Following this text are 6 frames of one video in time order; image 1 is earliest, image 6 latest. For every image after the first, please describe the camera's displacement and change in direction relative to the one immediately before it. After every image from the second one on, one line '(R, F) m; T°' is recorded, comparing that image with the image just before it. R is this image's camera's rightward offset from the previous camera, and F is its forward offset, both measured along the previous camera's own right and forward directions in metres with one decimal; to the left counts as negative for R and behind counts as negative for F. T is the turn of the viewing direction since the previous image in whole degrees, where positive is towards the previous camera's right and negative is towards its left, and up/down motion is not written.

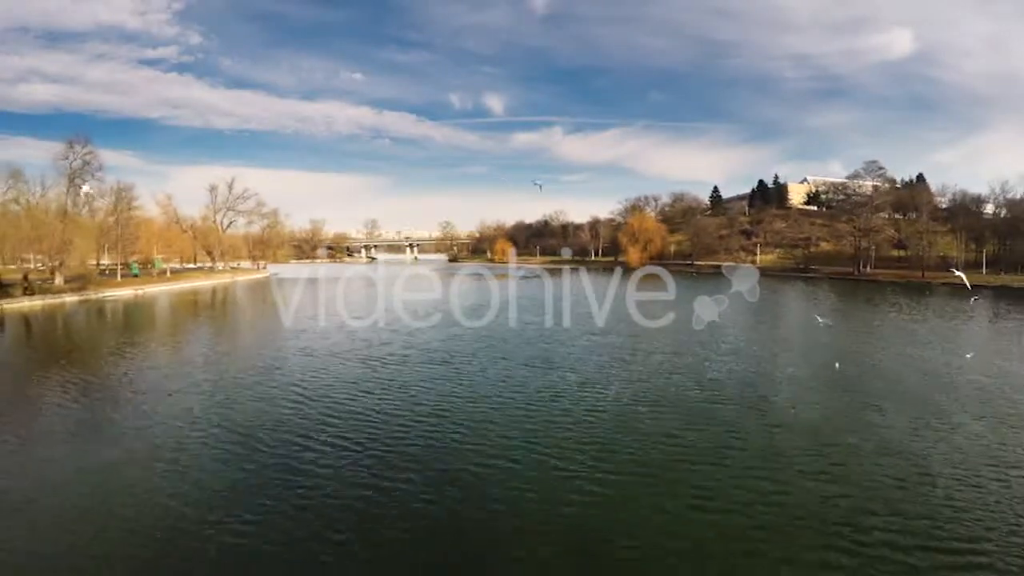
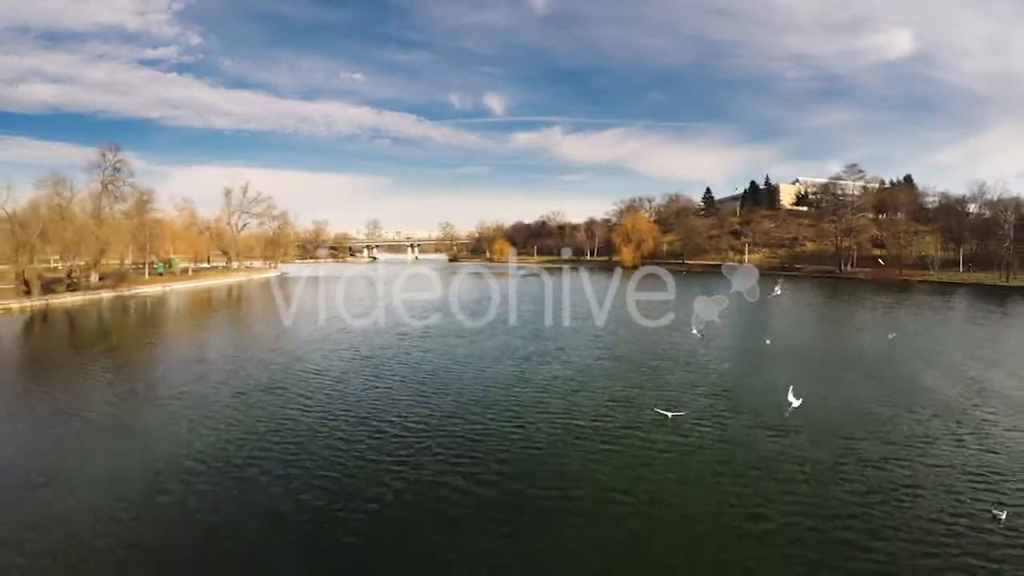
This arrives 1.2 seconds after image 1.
(+0.3, -3.0) m; 0°
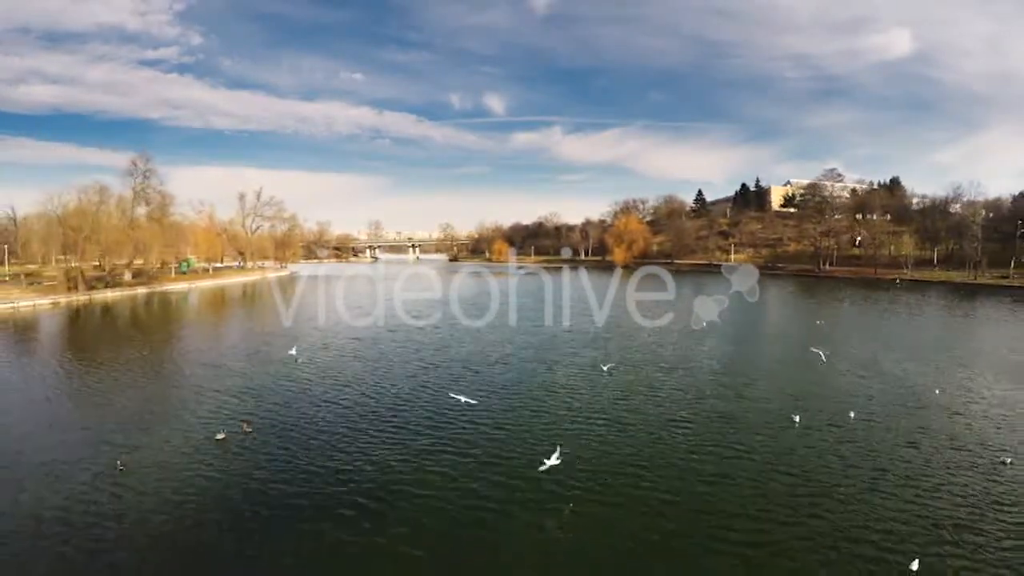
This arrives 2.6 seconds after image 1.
(+0.5, -3.5) m; 0°
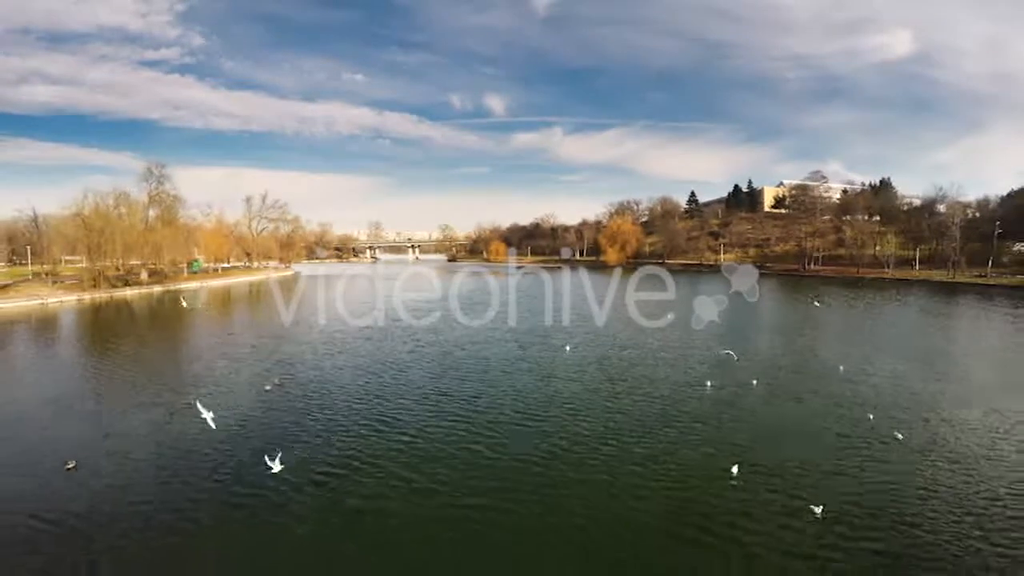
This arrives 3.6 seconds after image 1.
(+0.6, -2.5) m; 0°
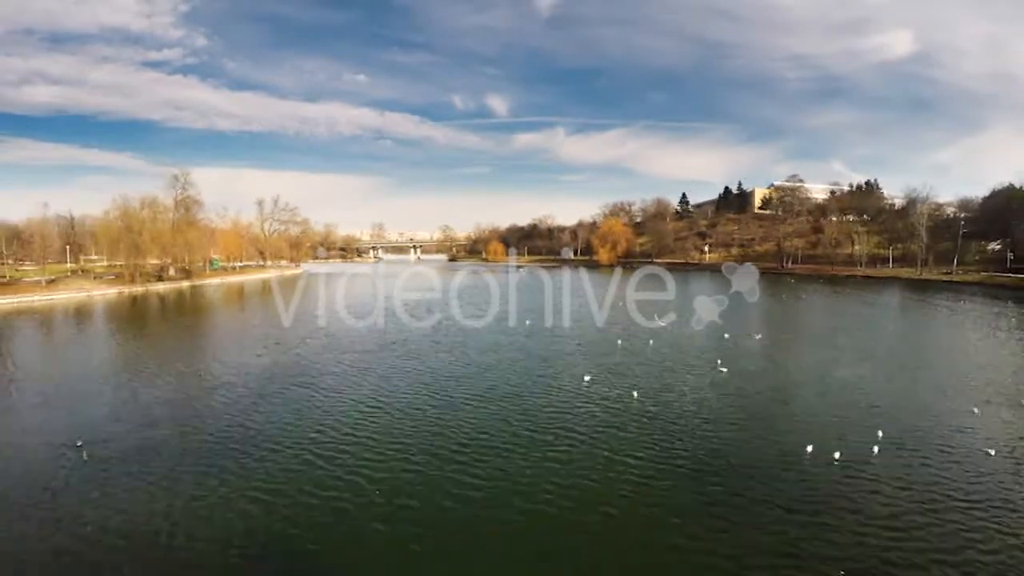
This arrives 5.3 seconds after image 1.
(+0.7, -4.3) m; 0°
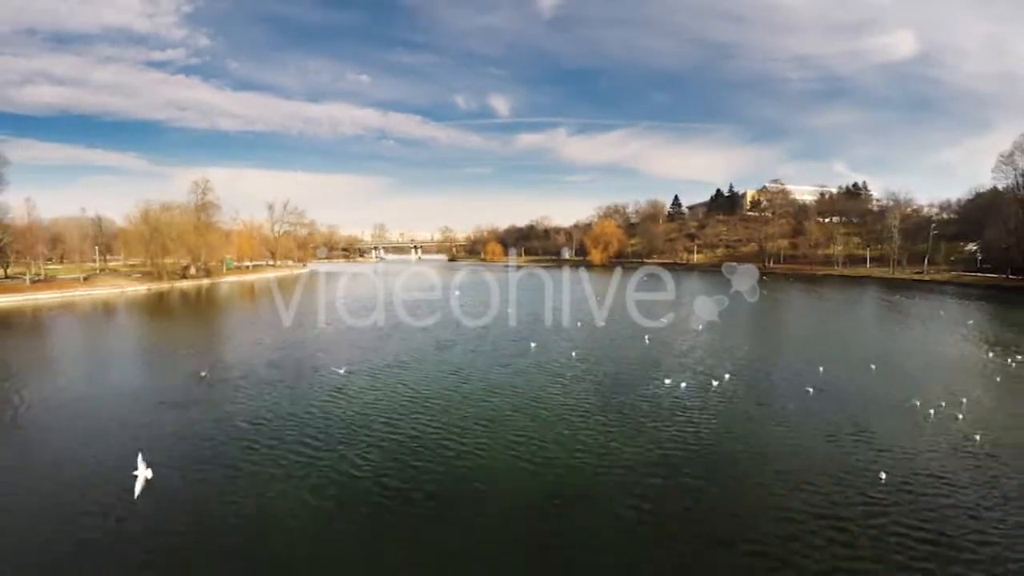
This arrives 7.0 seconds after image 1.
(+0.9, -4.0) m; 0°
